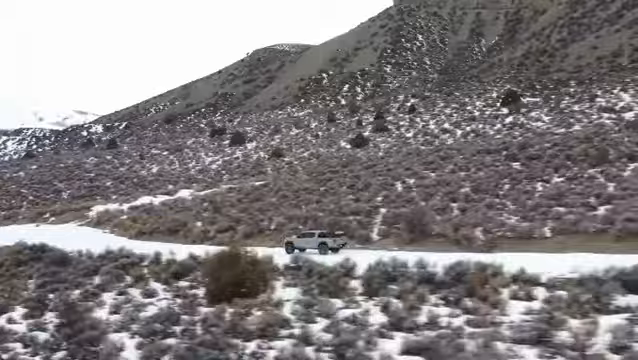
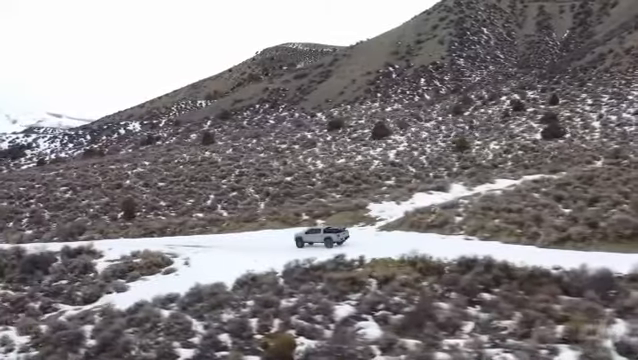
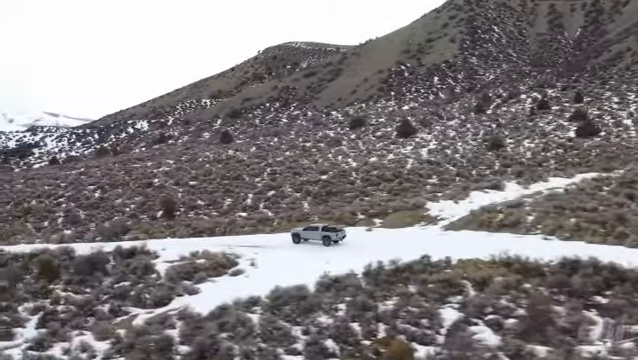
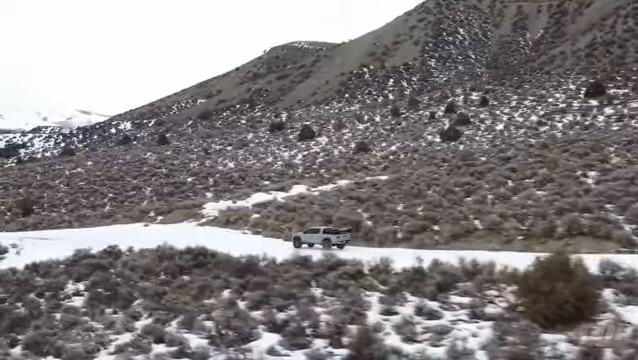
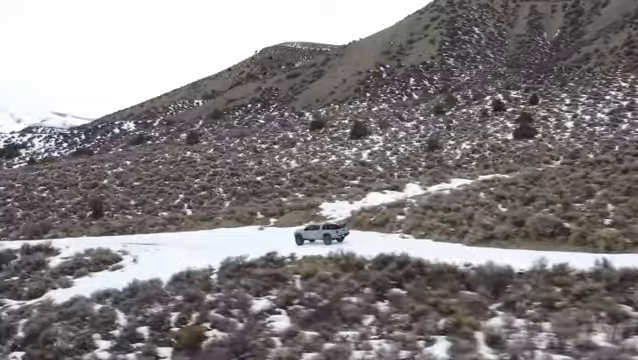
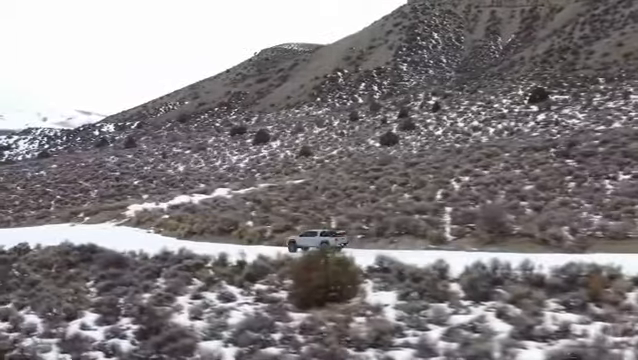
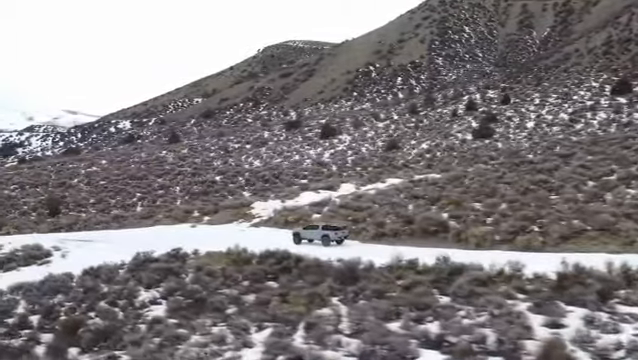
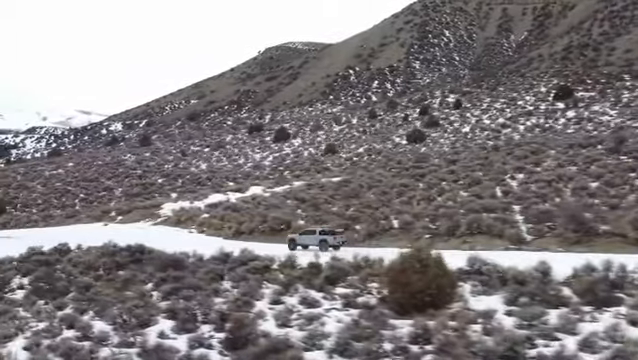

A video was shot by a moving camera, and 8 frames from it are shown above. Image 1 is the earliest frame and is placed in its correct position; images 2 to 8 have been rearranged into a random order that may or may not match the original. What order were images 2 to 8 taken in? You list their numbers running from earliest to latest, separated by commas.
6, 8, 4, 7, 5, 2, 3
